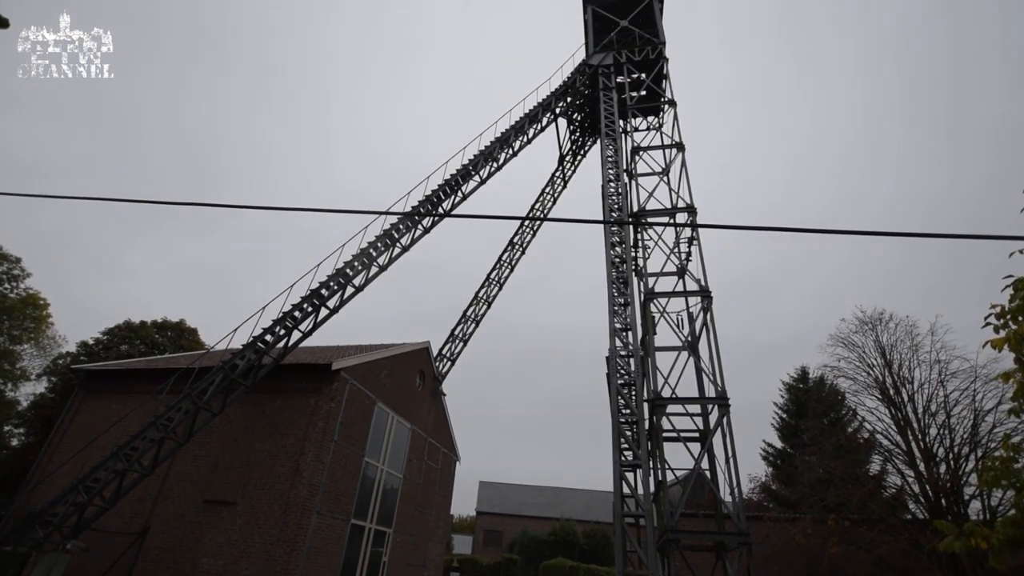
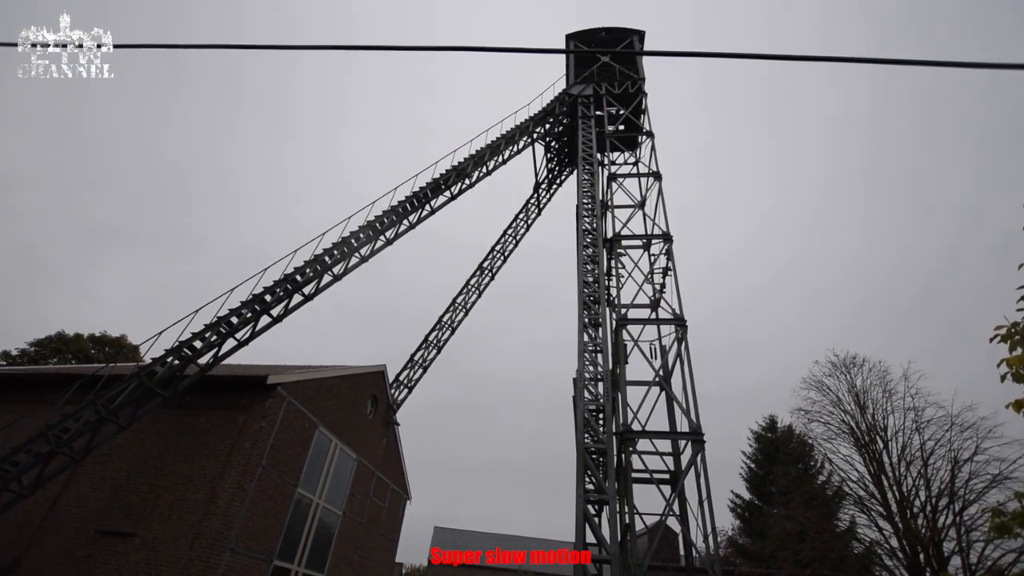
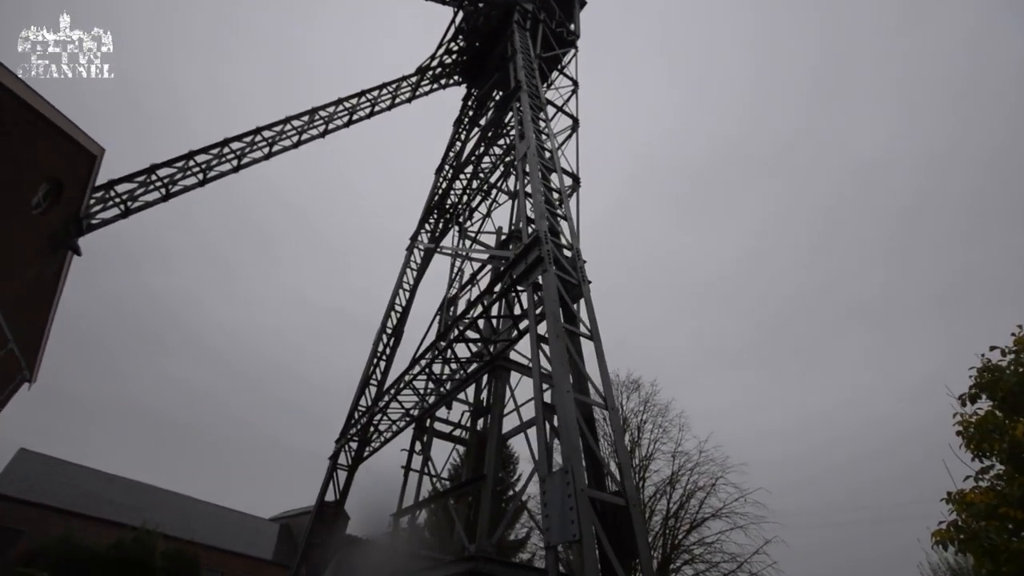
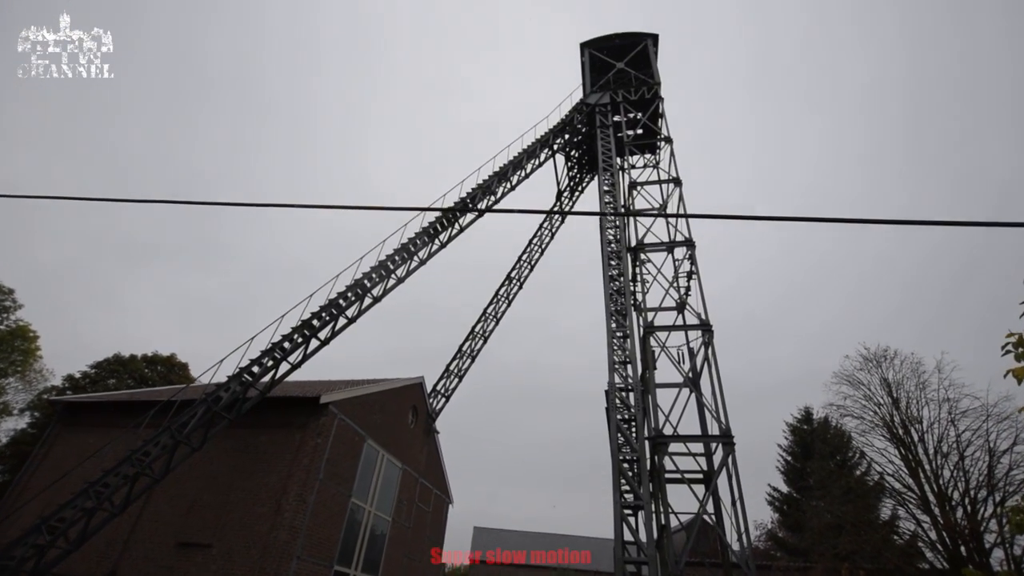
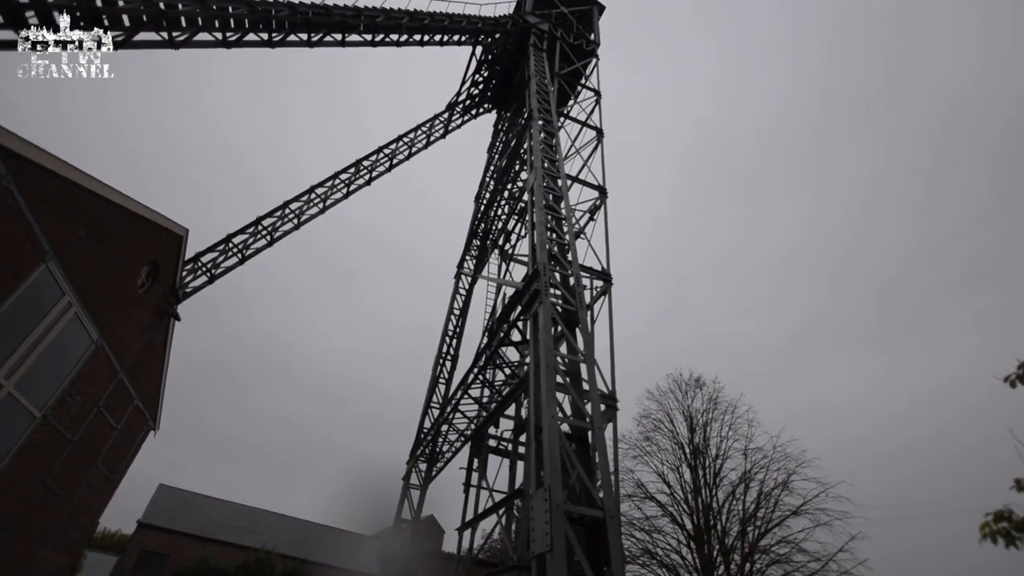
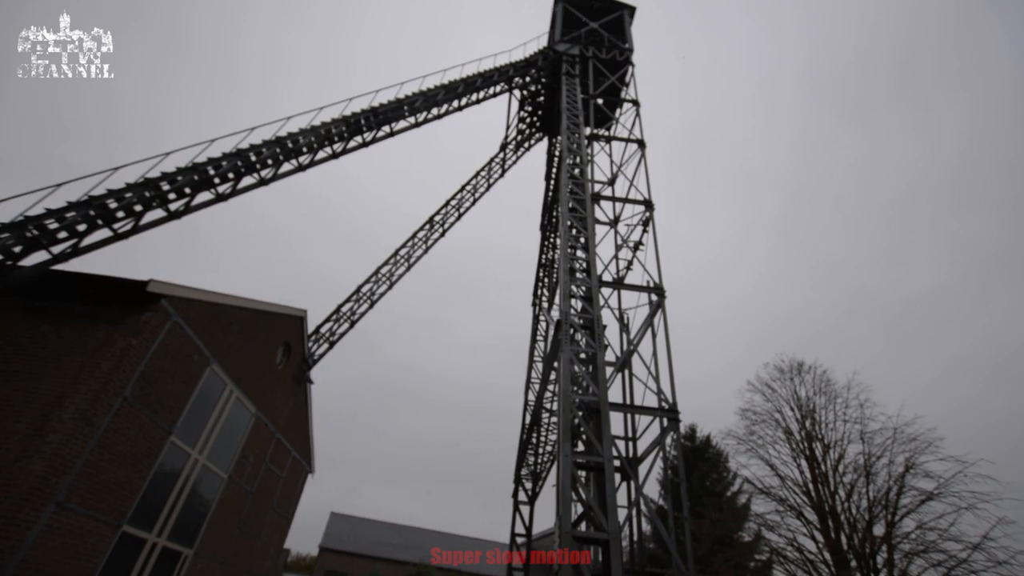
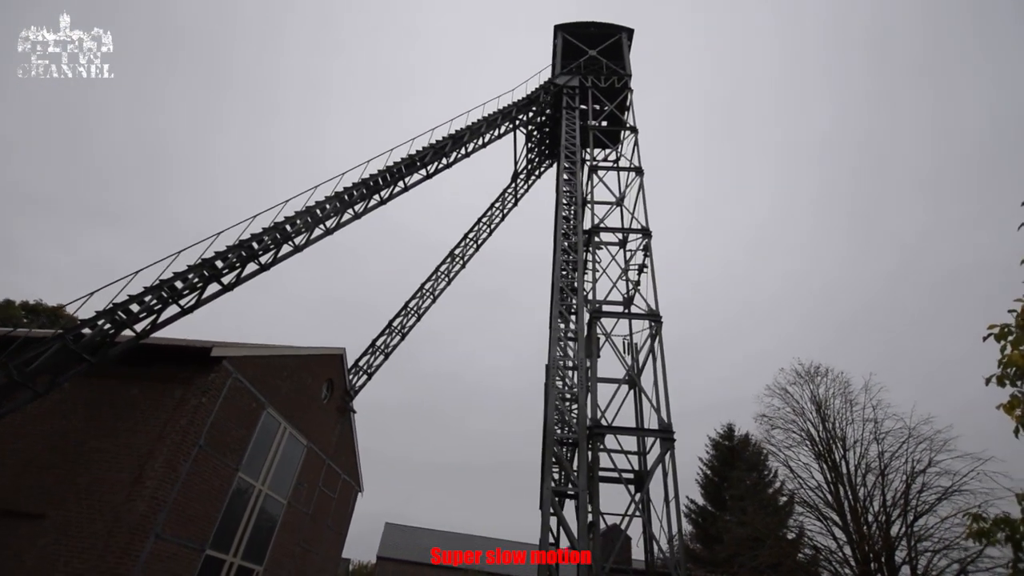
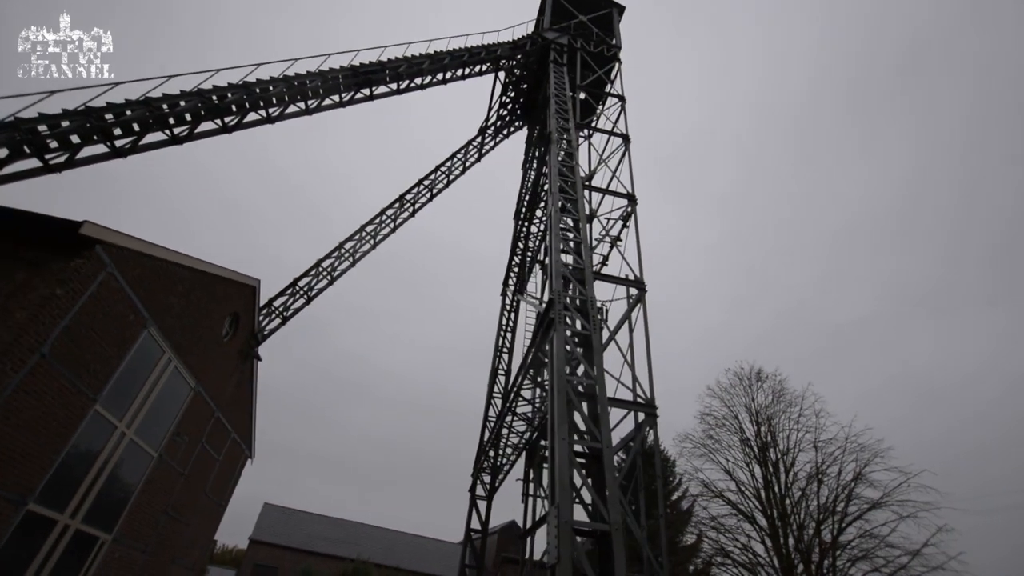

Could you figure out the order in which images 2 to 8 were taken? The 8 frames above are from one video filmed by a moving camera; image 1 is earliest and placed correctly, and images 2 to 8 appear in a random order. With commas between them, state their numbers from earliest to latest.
4, 2, 7, 6, 8, 5, 3
